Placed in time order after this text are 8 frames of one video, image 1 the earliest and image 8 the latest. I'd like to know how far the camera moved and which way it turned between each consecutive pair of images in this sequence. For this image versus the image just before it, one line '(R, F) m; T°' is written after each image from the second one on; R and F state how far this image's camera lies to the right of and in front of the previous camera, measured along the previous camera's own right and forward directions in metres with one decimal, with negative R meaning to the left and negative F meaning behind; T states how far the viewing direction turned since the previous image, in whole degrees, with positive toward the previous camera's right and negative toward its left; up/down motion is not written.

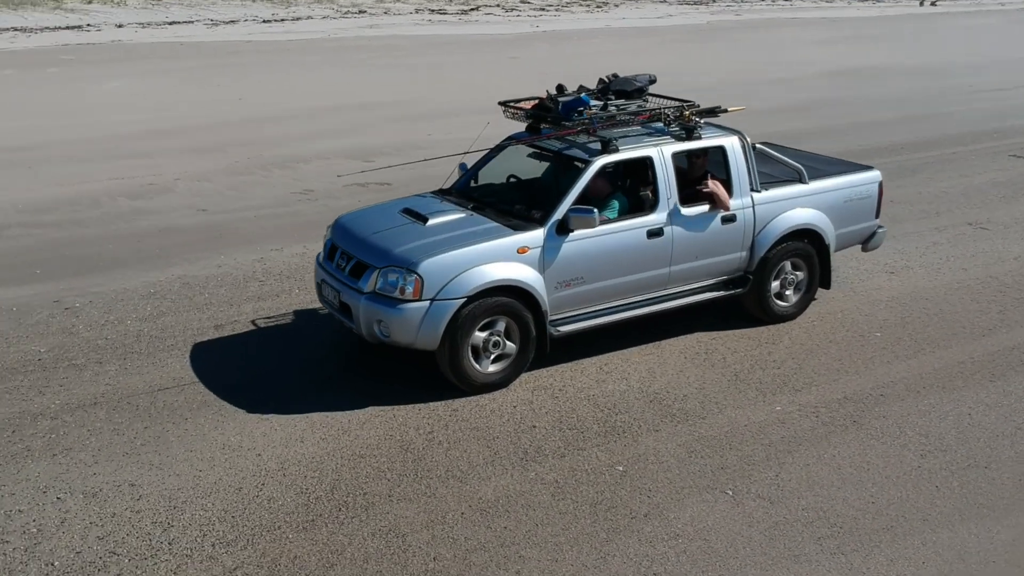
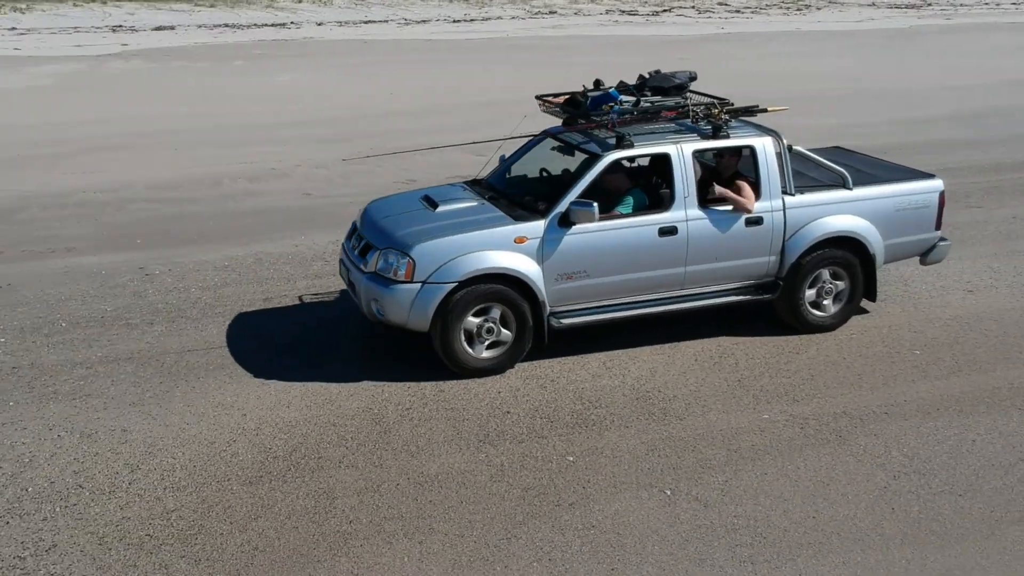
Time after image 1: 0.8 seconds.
(+1.6, 0.0) m; -12°
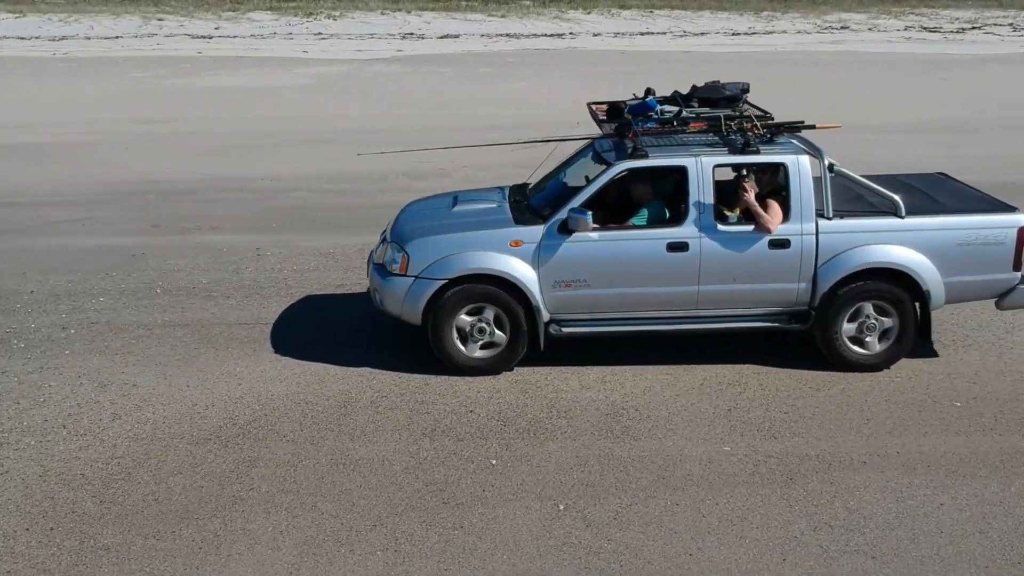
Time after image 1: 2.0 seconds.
(+2.4, +0.3) m; -17°
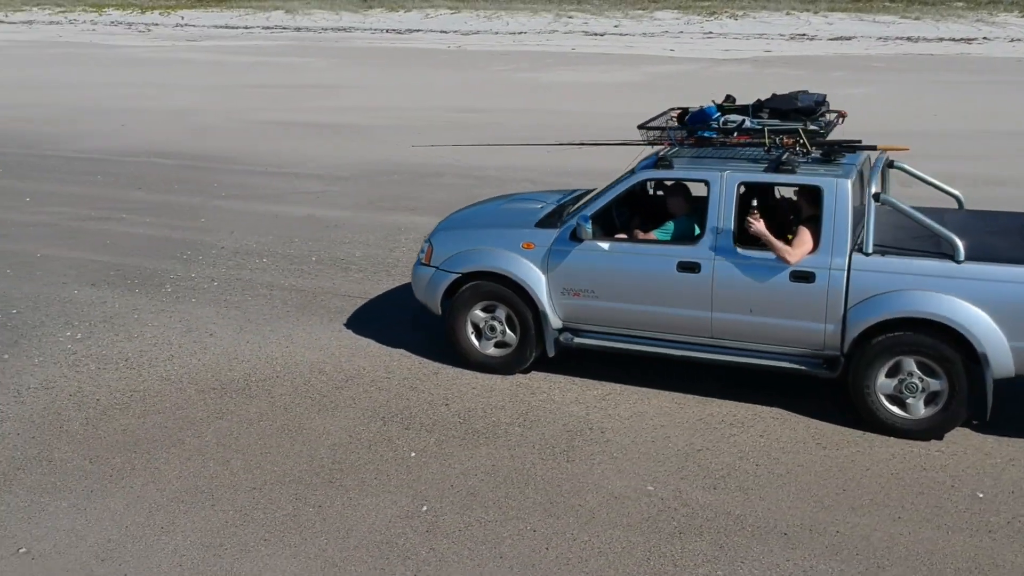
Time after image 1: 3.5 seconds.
(+3.1, +0.7) m; -24°
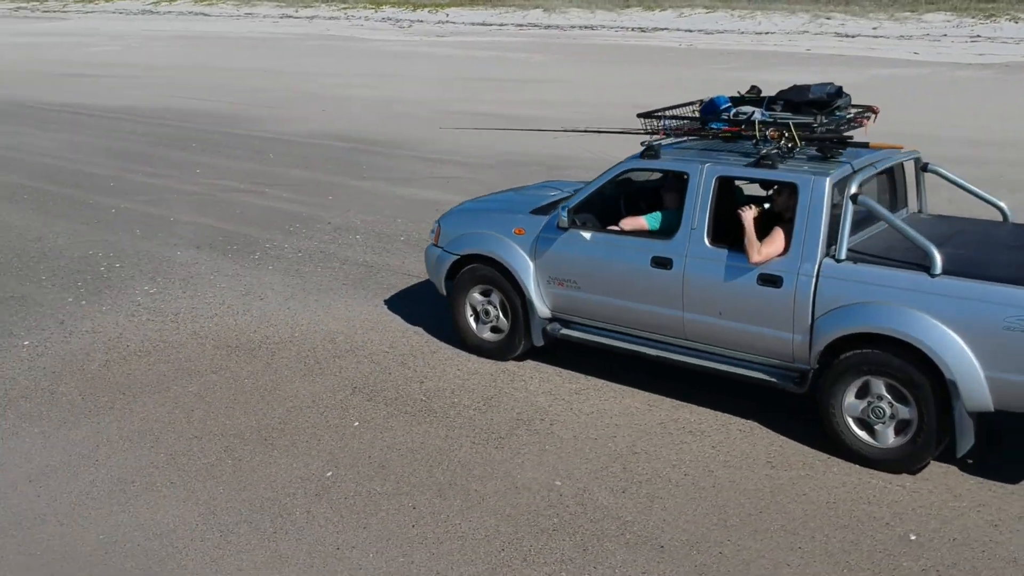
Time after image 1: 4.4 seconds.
(+2.1, +0.3) m; -15°
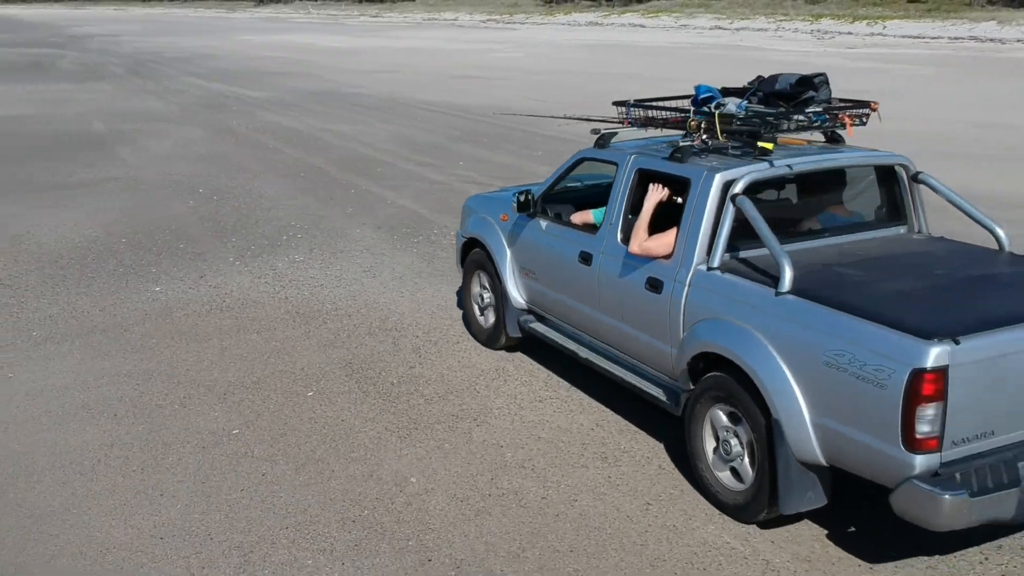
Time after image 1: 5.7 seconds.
(+3.1, +0.9) m; -24°
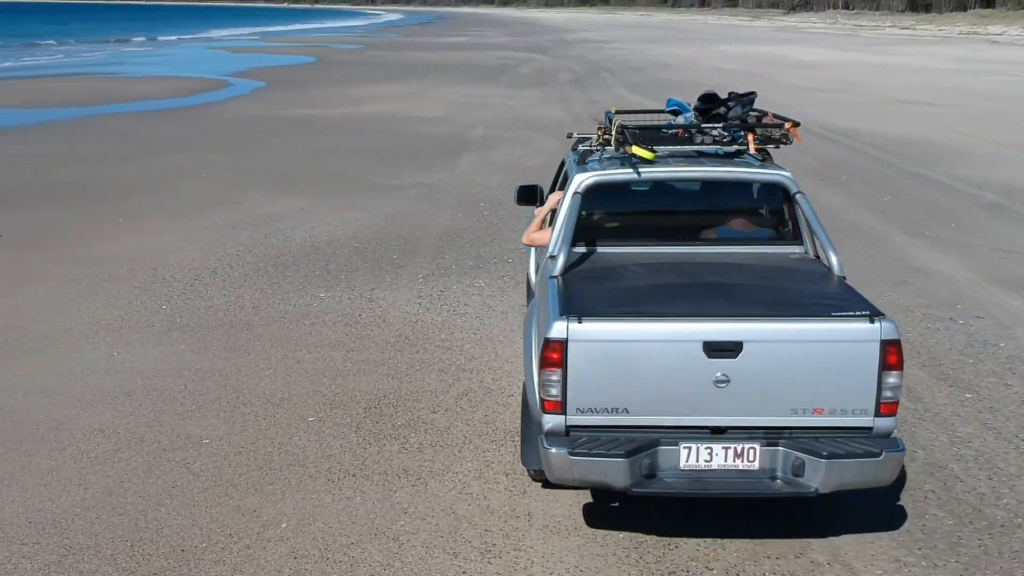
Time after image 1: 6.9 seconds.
(+3.1, +1.3) m; -27°
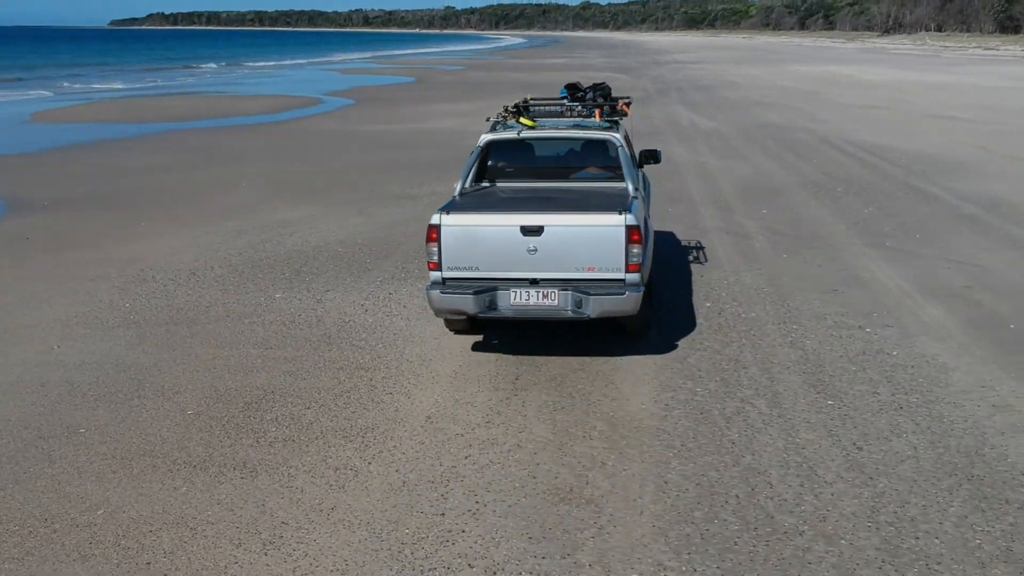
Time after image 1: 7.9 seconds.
(+1.4, +0.1) m; -6°
